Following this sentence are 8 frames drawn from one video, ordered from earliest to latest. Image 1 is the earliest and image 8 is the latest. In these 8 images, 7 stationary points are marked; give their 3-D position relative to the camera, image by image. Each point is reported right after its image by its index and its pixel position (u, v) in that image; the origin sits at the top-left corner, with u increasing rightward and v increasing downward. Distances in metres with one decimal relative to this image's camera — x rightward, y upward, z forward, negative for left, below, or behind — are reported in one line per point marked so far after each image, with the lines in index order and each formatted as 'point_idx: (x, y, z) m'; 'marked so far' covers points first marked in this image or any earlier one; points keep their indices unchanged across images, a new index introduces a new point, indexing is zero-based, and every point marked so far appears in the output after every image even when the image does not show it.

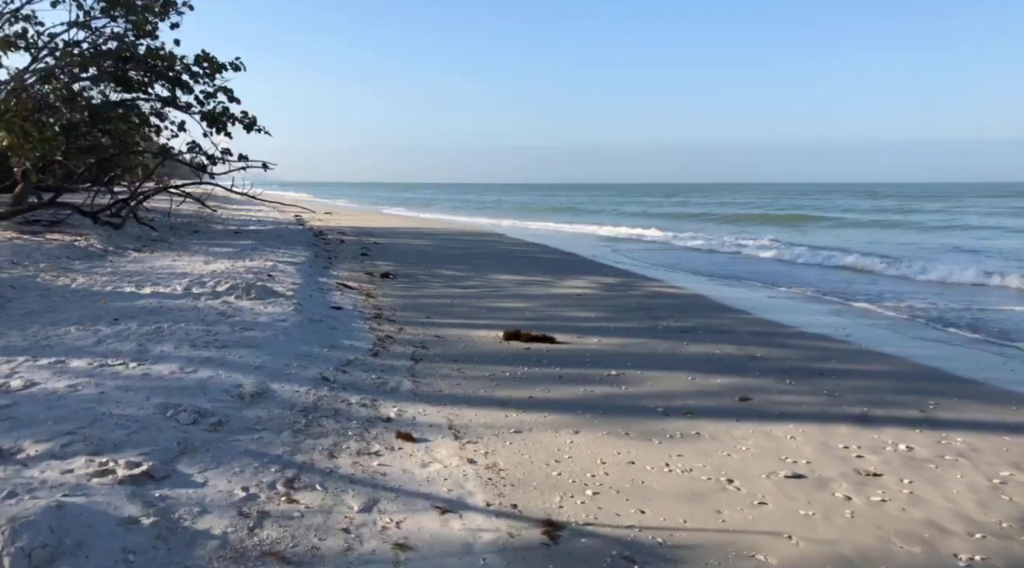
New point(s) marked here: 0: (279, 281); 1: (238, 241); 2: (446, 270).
0: (-2.6, 0.0, +9.5) m
1: (-4.8, +0.8, +14.8) m
2: (-1.0, +0.2, +13.3) m
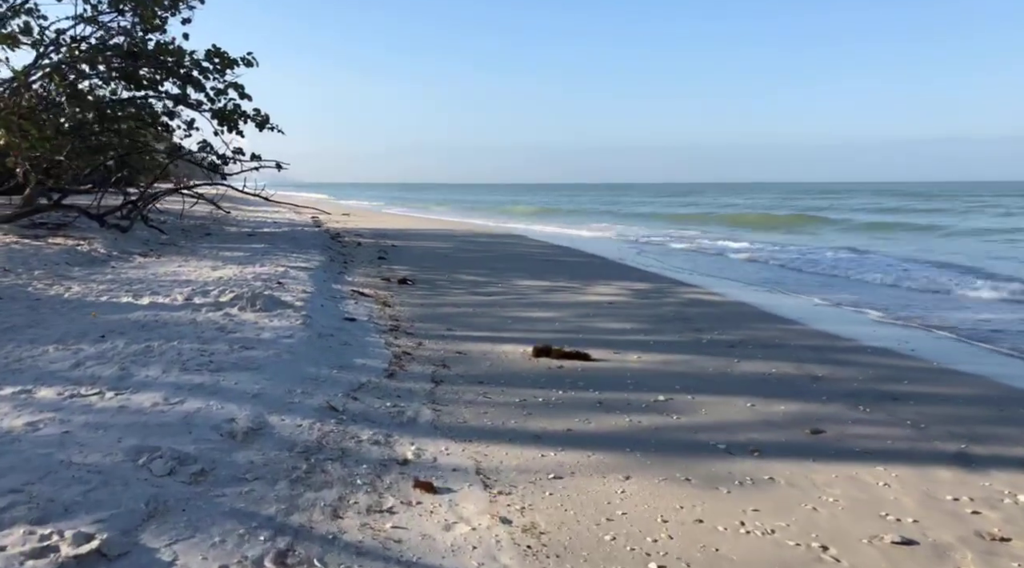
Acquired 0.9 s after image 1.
0: (-2.3, 0.0, +8.8) m
1: (-4.4, +0.7, +14.2) m
2: (-0.7, +0.1, +12.6) m
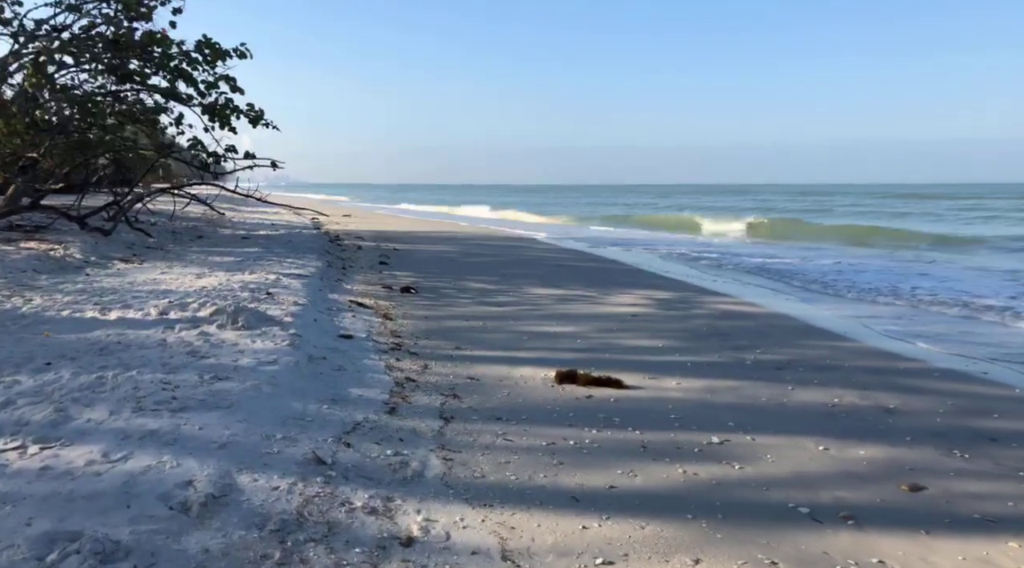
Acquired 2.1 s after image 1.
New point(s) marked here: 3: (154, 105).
0: (-2.2, -0.1, +7.9) m
1: (-4.2, +0.6, +13.3) m
2: (-0.5, 0.0, +11.7) m
3: (-5.8, +2.9, +13.6) m
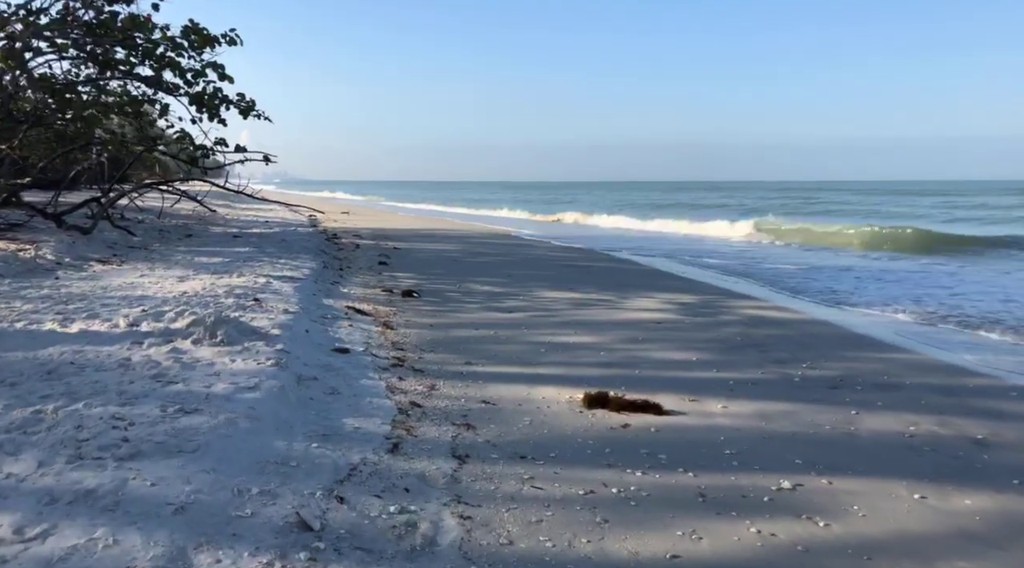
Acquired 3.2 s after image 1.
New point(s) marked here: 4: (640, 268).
0: (-2.0, -0.2, +7.0) m
1: (-4.1, +0.5, +12.4) m
2: (-0.4, 0.0, +10.9) m
3: (-5.6, +2.9, +12.8) m
4: (+2.0, +0.2, +13.1) m
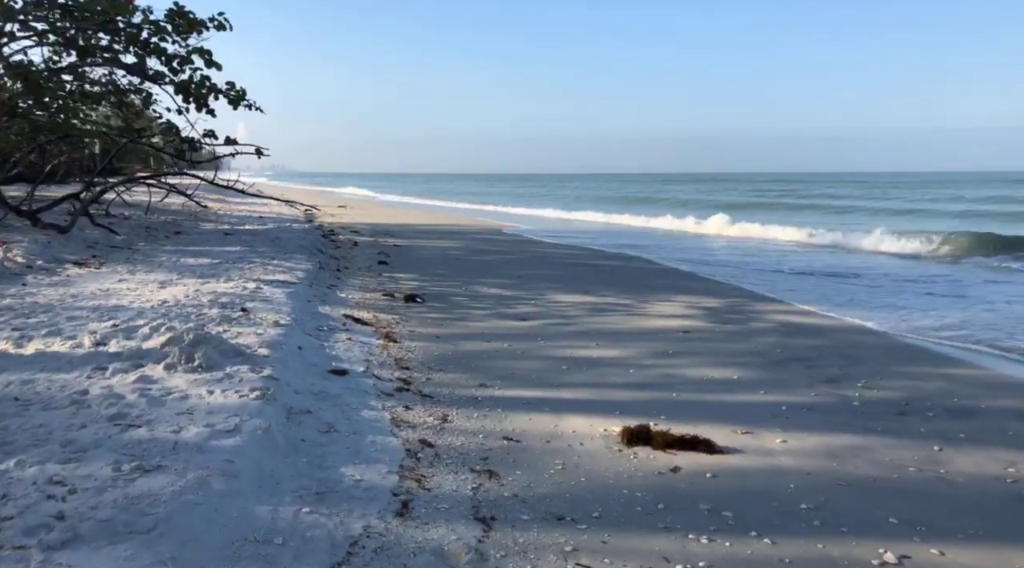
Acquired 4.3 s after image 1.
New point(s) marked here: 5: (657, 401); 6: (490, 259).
0: (-1.9, -0.3, +6.3) m
1: (-4.0, +0.5, +11.7) m
2: (-0.3, 0.0, +10.1) m
3: (-5.5, +2.8, +12.0) m
4: (+2.1, +0.2, +12.3) m
5: (+0.9, -0.7, +5.5) m
6: (-0.3, +0.4, +13.2) m
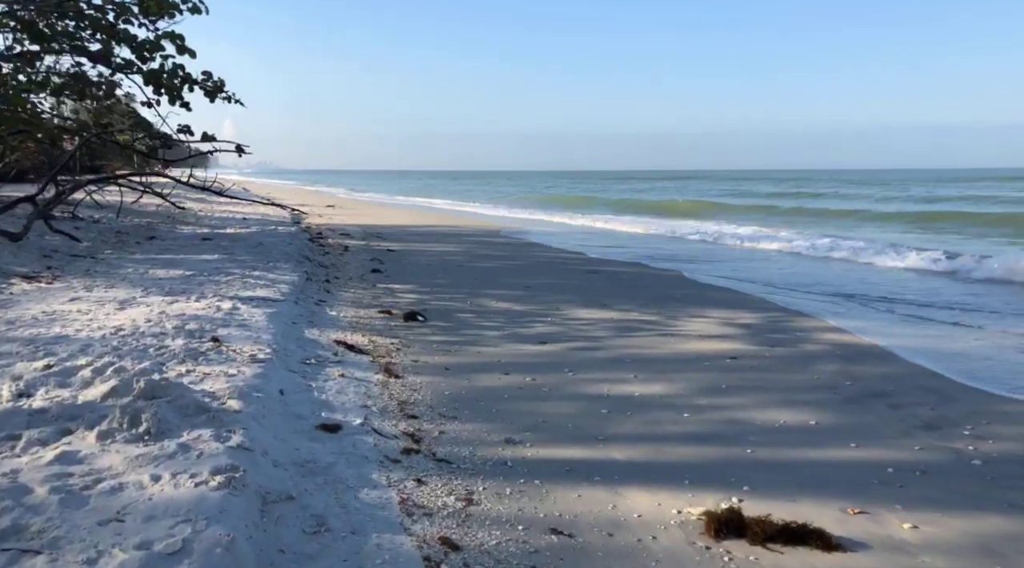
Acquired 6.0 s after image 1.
0: (-1.7, -0.4, +5.2) m
1: (-3.9, +0.4, +10.5) m
2: (-0.1, -0.2, +9.0) m
3: (-5.4, +2.7, +10.8) m
4: (+2.2, +0.1, +11.2) m
5: (+1.1, -0.9, +4.4) m
6: (-0.3, +0.3, +12.1) m
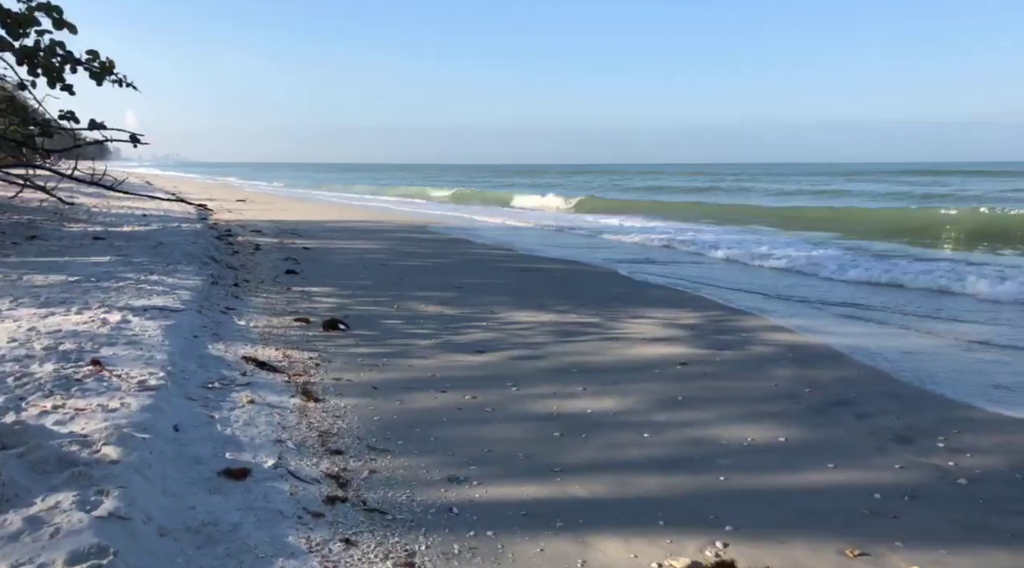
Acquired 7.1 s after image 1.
0: (-2.1, -0.5, +4.3) m
1: (-4.7, +0.3, +9.5) m
2: (-0.8, -0.2, +8.3) m
3: (-6.3, +2.6, +9.6) m
4: (+1.2, +0.1, +10.8) m
5: (+0.9, -0.9, +3.8) m
6: (-1.3, +0.3, +11.4) m
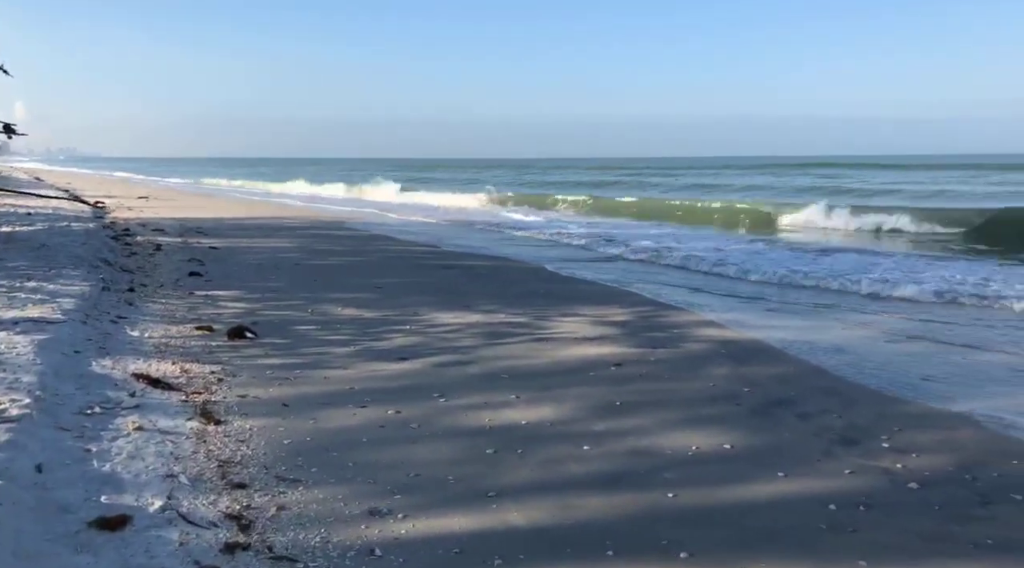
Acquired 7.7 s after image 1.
0: (-2.4, -0.5, +3.7) m
1: (-5.5, +0.2, +8.6) m
2: (-1.6, -0.2, +7.8) m
3: (-7.2, +2.5, +8.5) m
4: (+0.3, +0.2, +10.4) m
5: (+0.6, -0.9, +3.5) m
6: (-2.3, +0.3, +10.8) m
